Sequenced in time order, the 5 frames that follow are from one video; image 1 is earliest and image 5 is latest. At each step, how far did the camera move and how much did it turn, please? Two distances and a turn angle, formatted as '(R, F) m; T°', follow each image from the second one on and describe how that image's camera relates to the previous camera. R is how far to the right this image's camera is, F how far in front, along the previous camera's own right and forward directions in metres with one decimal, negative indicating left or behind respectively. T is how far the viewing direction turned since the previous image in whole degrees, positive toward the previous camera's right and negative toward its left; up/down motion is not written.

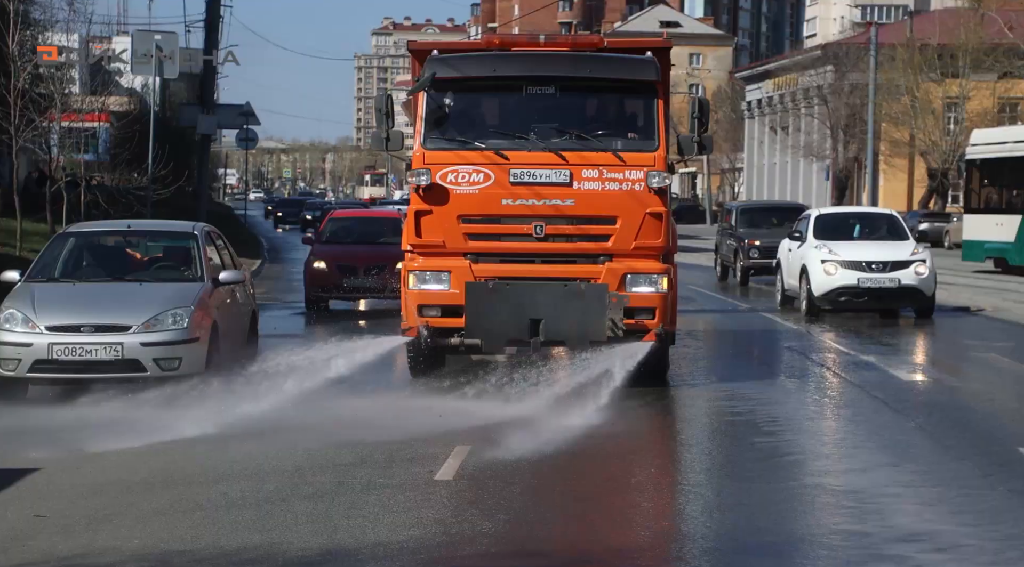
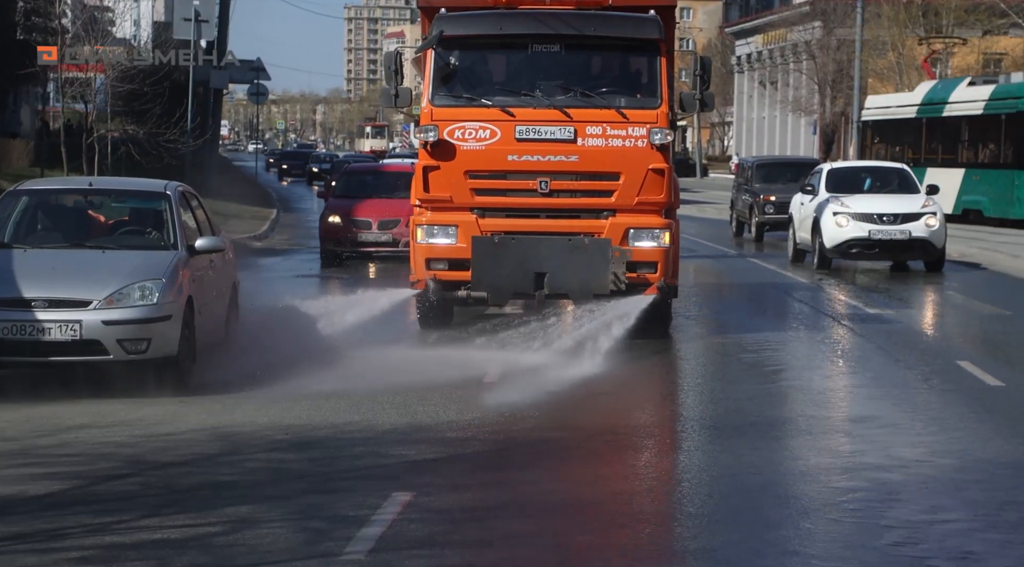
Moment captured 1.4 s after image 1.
(-0.3, -2.5) m; 0°
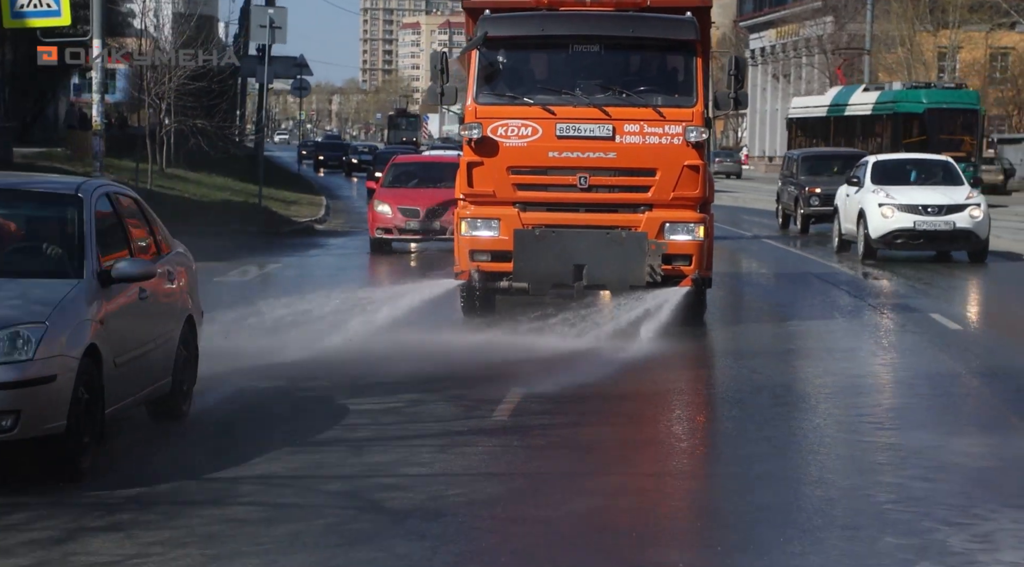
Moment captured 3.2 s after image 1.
(-0.5, -3.6) m; 0°
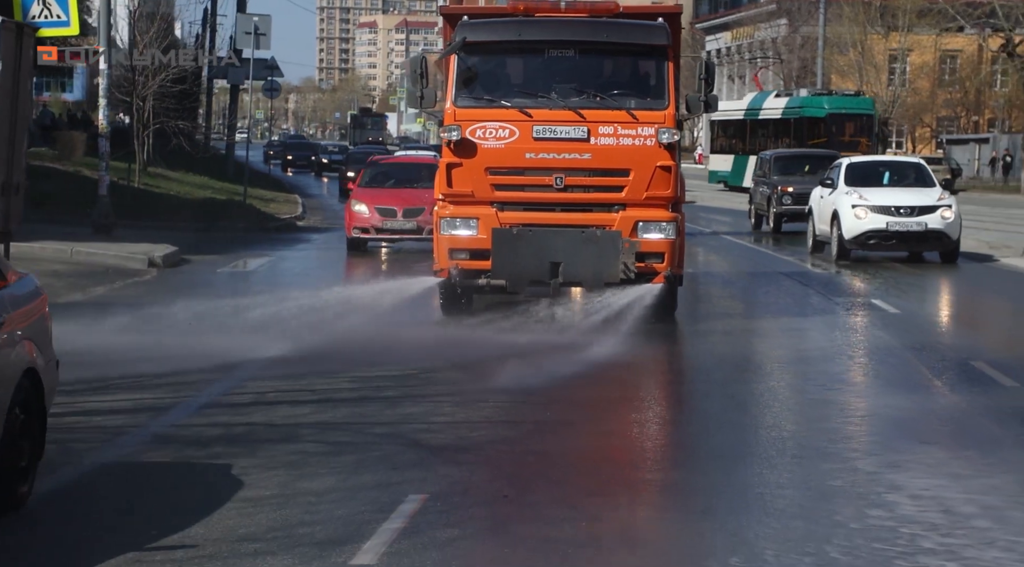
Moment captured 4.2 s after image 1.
(-0.3, -1.9) m; +2°
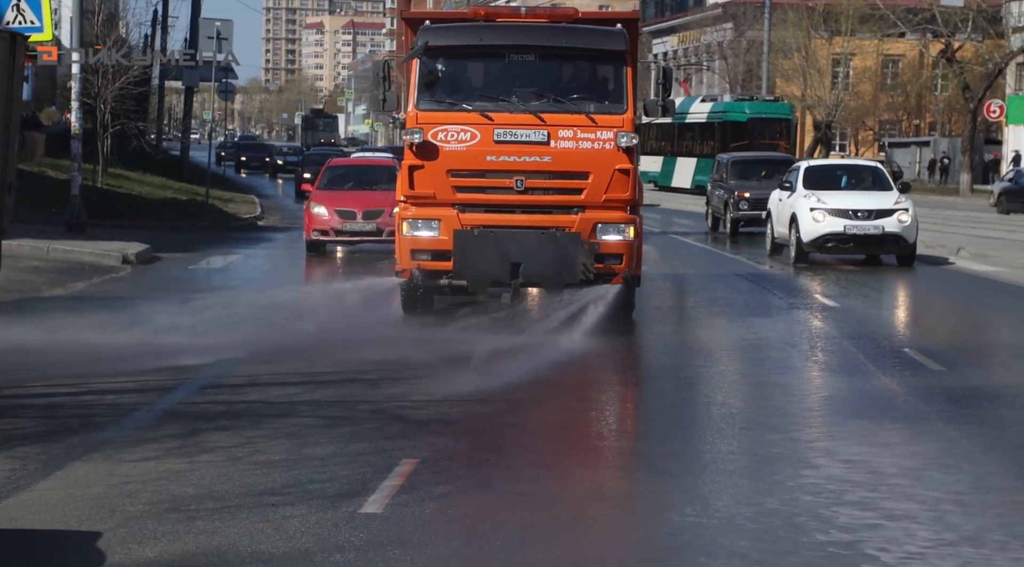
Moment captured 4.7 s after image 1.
(-0.2, -1.1) m; +2°
